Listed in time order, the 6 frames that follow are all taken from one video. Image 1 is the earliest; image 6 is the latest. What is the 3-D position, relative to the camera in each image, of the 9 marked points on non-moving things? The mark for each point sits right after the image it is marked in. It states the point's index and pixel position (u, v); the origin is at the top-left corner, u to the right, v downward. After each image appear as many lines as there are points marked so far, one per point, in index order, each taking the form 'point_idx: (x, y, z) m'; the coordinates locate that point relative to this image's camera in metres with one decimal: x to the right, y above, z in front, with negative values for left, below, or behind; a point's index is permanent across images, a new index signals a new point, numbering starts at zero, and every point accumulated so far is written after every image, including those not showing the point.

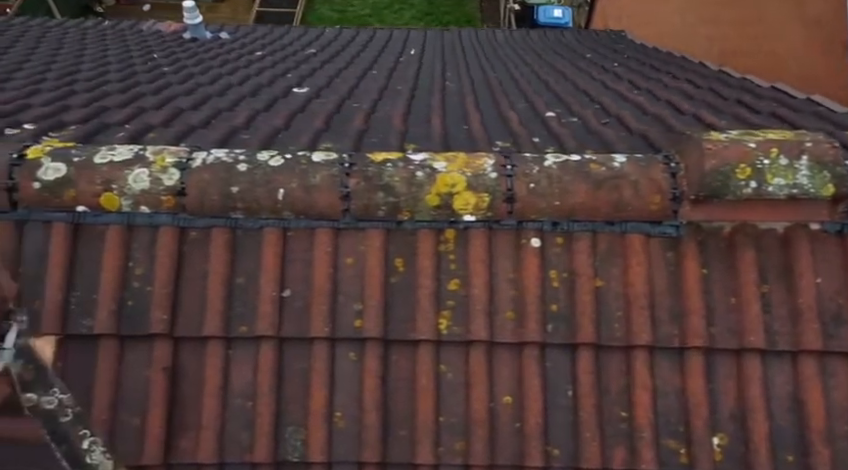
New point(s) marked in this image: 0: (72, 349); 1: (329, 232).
0: (-1.5, -0.5, +3.5) m
1: (-0.4, 0.0, +3.6) m
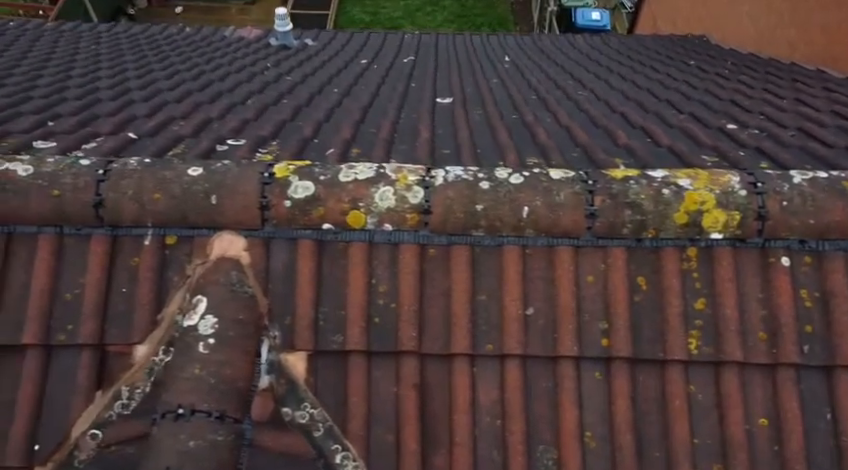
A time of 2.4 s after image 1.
0: (-0.4, -0.6, +3.5) m
1: (+0.6, -0.1, +3.6) m
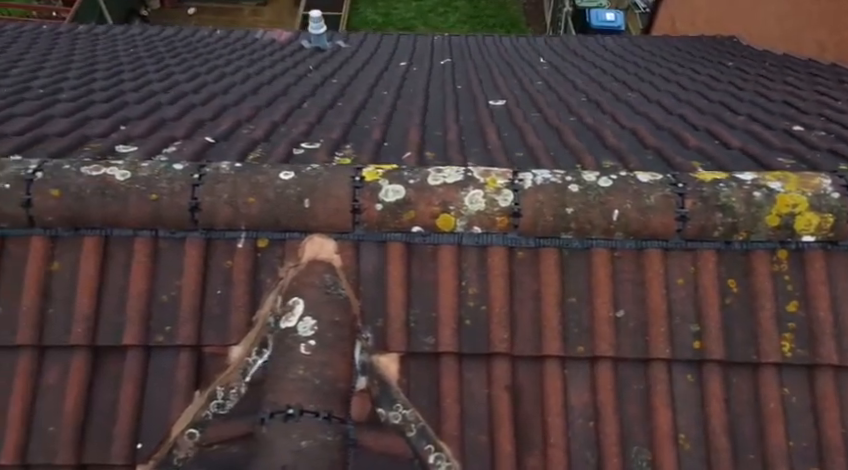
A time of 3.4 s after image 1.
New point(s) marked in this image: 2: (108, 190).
0: (-0.1, -0.6, +3.6) m
1: (+1.0, -0.1, +3.6) m
2: (-1.4, +0.2, +3.6) m
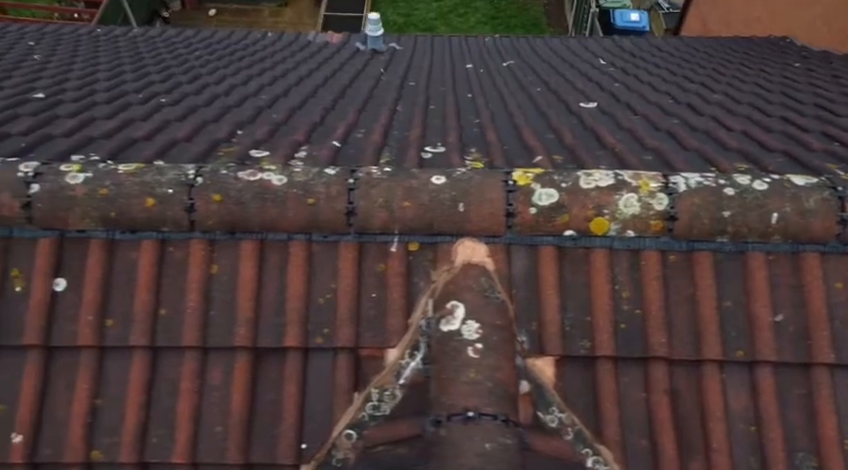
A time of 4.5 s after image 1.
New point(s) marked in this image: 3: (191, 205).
0: (+0.6, -0.6, +3.6) m
1: (+1.7, -0.1, +3.6) m
2: (-0.7, +0.2, +3.6) m
3: (-1.0, +0.1, +3.6) m
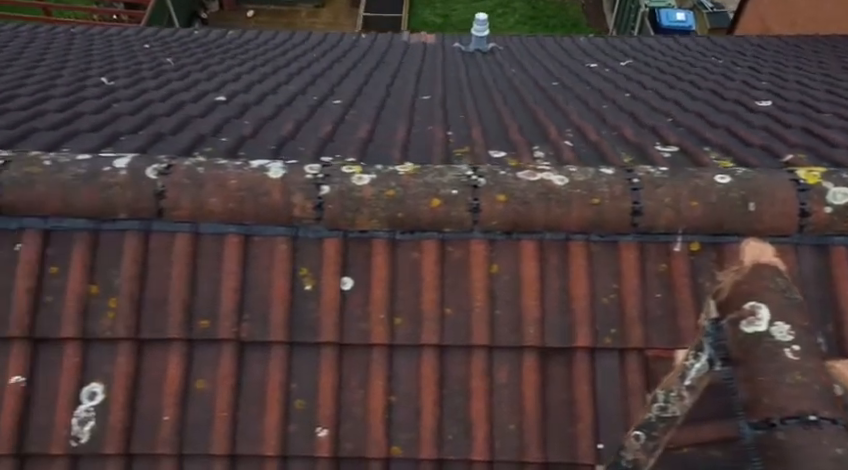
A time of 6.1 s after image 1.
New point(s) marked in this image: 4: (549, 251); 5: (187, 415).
0: (+1.9, -0.6, +3.5) m
1: (+2.9, -0.1, +3.4) m
2: (+0.6, +0.2, +3.6) m
3: (+0.2, +0.1, +3.7) m
4: (+0.6, -0.1, +3.7) m
5: (-1.0, -0.8, +3.5) m
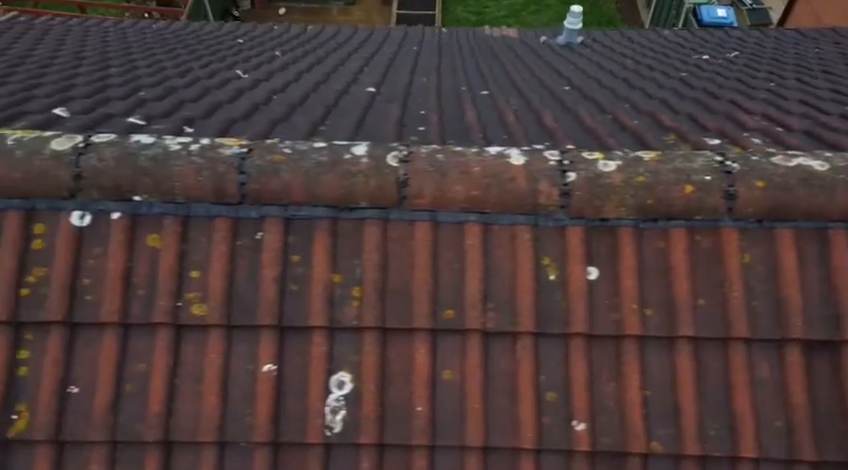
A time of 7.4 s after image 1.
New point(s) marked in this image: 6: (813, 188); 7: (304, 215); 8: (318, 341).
0: (+2.9, -0.5, +3.2) m
1: (+4.0, 0.0, +3.1) m
2: (+1.6, +0.2, +3.5) m
3: (+1.3, +0.2, +3.5) m
4: (+1.6, 0.0, +3.6) m
5: (+0.1, -0.7, +3.5) m
6: (+1.6, +0.2, +3.5) m
7: (-0.5, +0.1, +3.7) m
8: (-0.5, -0.5, +3.5) m
